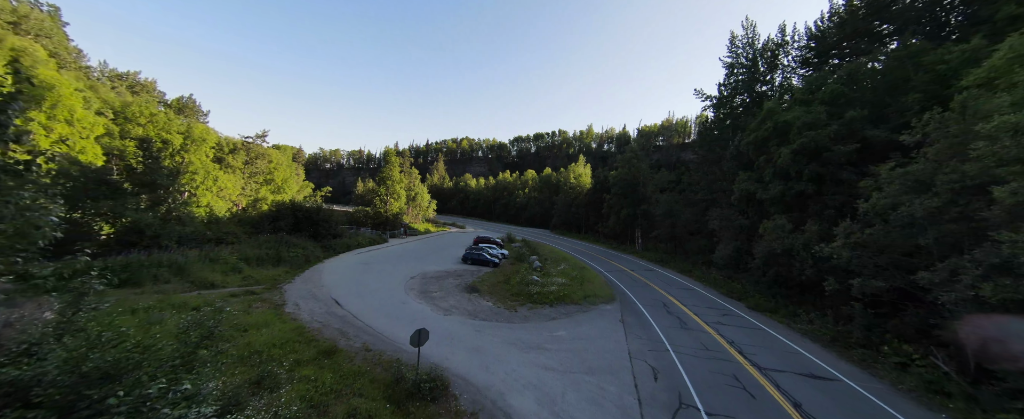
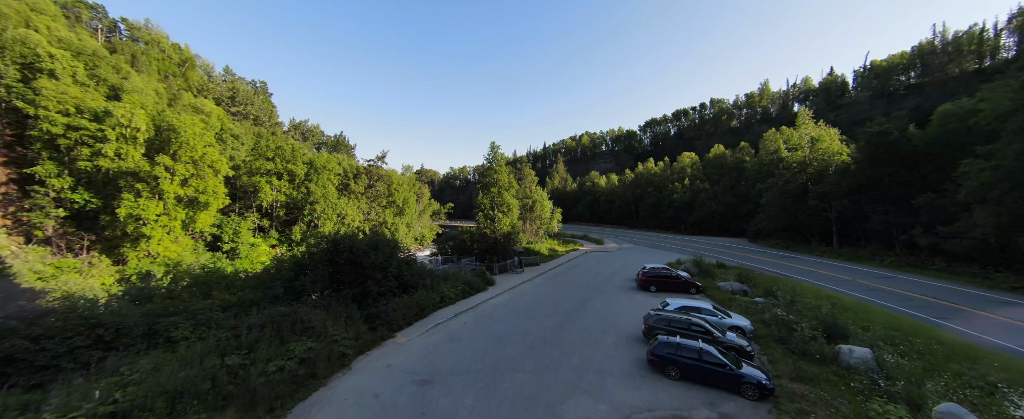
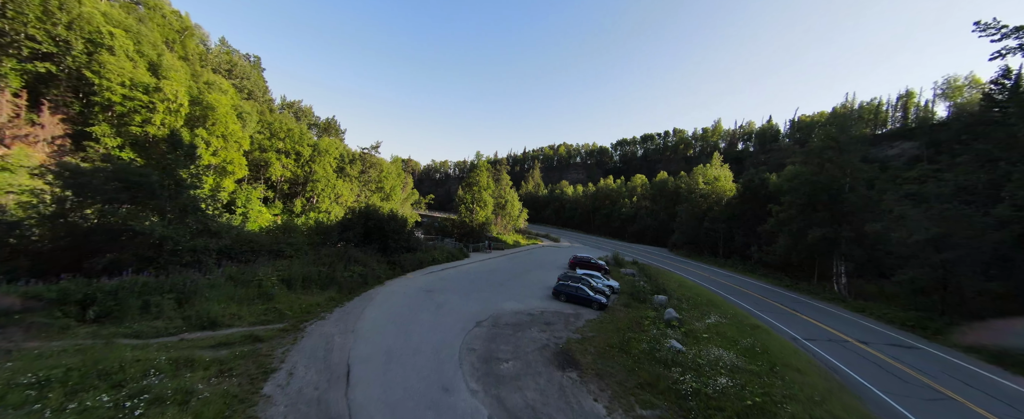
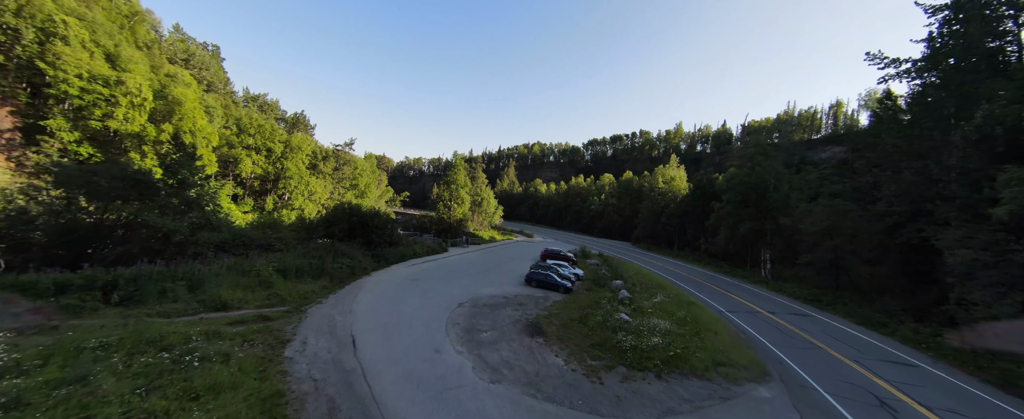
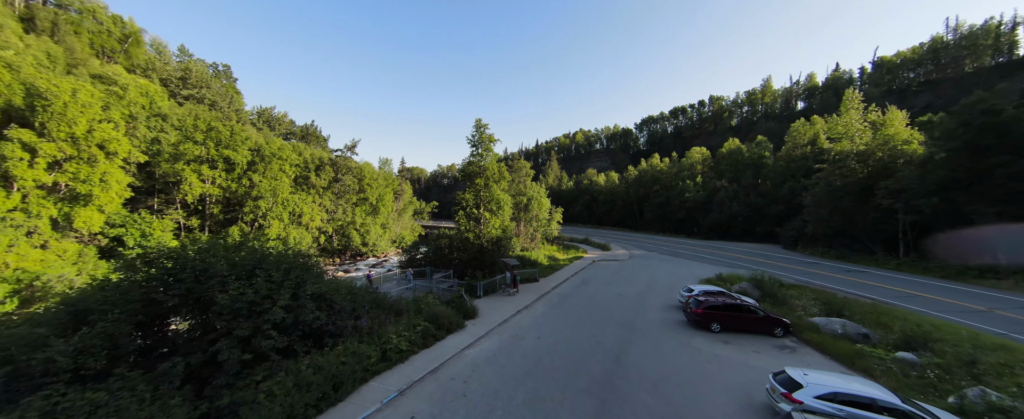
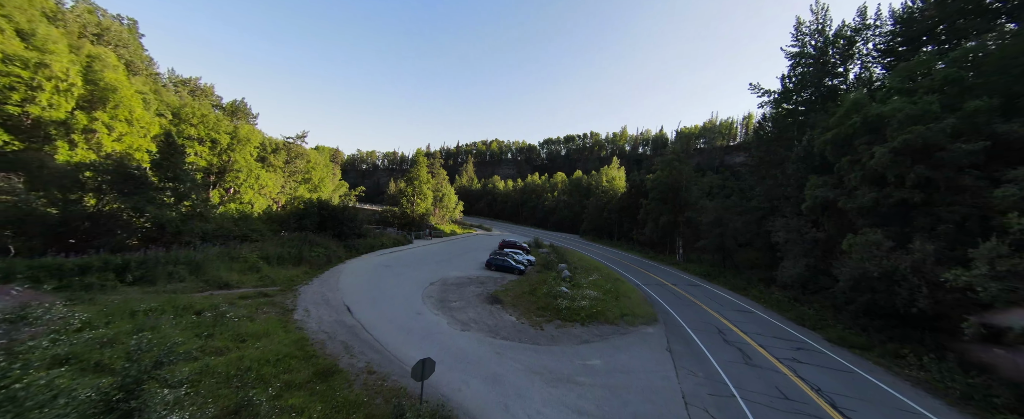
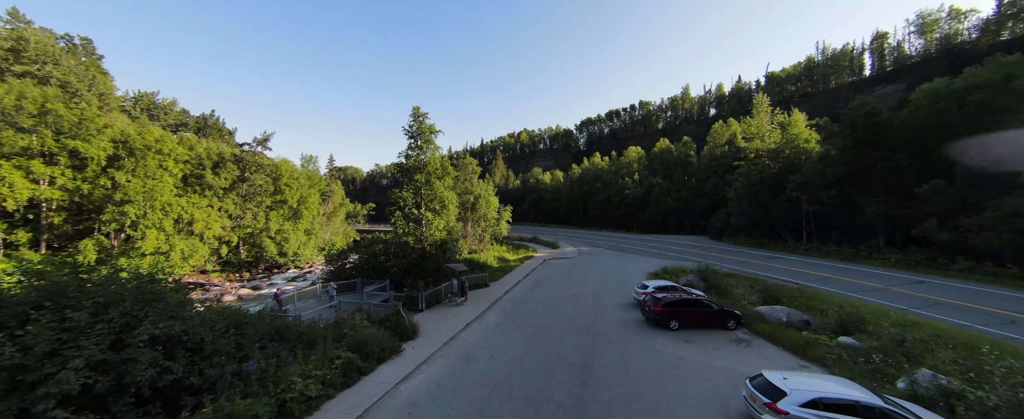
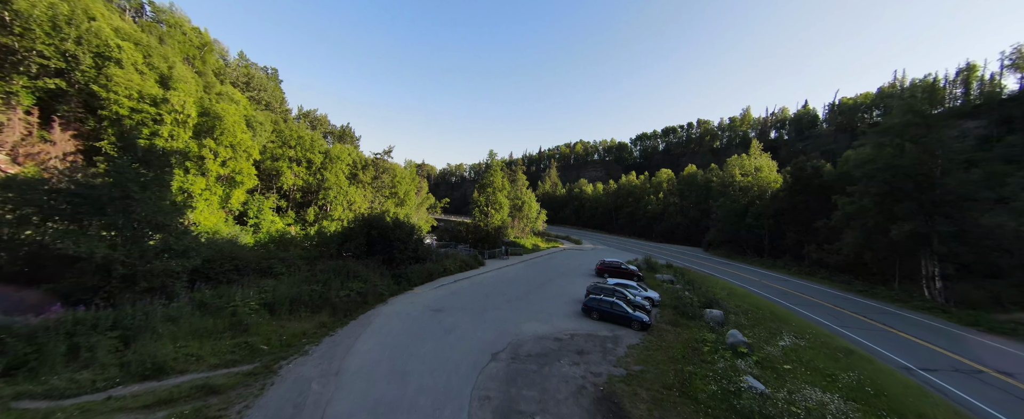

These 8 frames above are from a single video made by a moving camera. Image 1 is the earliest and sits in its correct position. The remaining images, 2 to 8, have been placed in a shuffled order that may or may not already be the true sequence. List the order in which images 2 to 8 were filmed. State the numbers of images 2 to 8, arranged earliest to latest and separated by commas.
6, 4, 3, 8, 2, 5, 7
